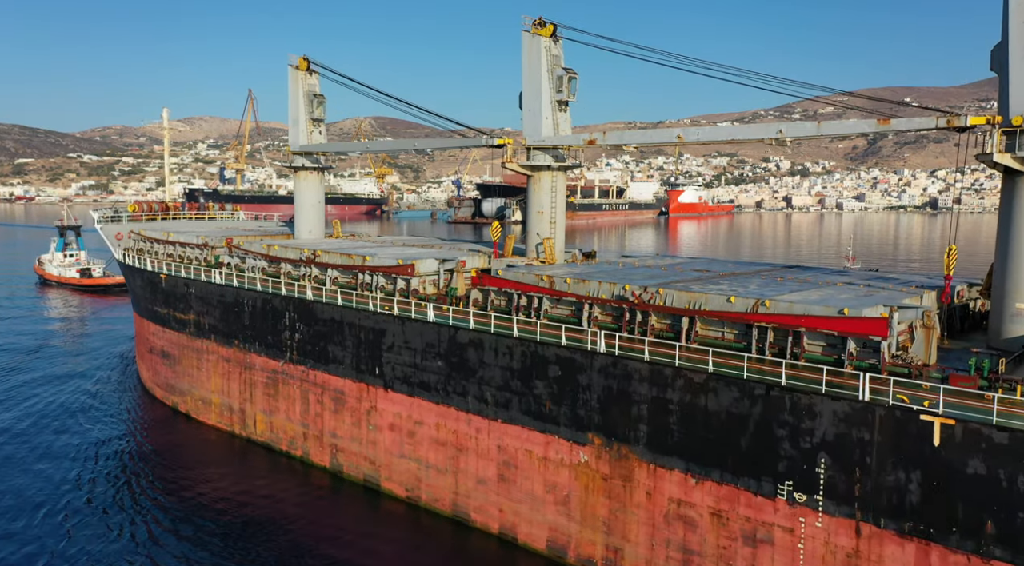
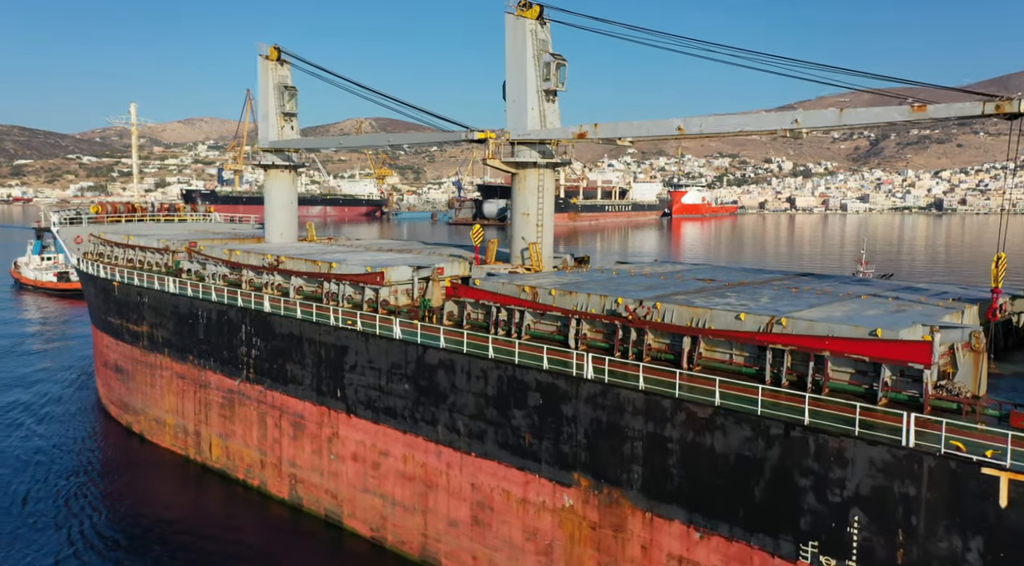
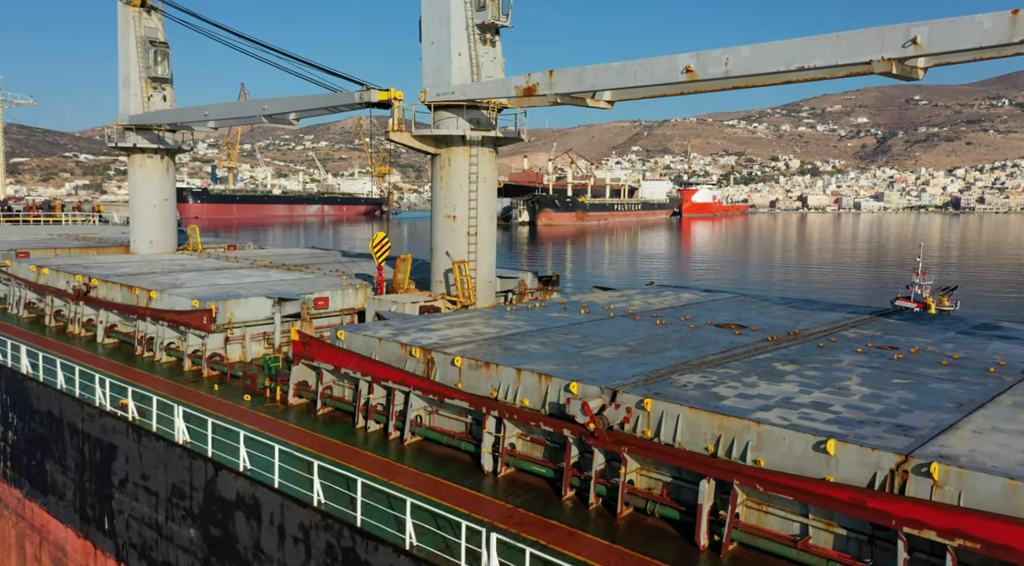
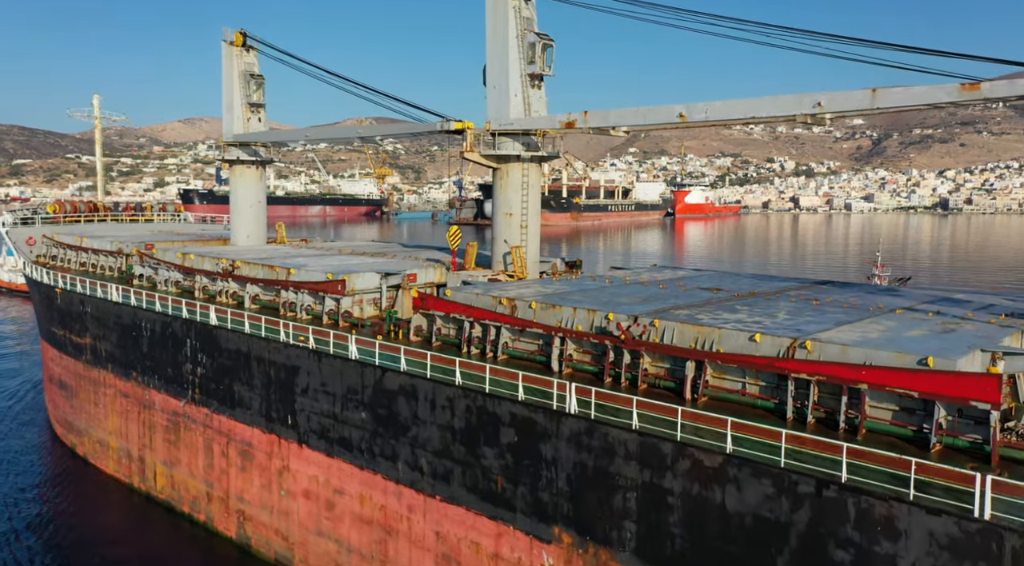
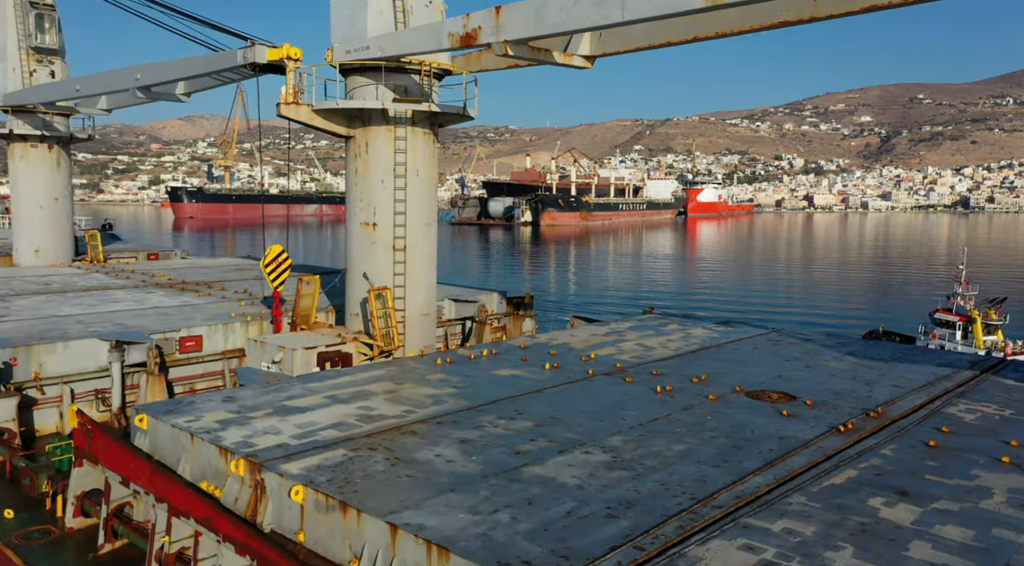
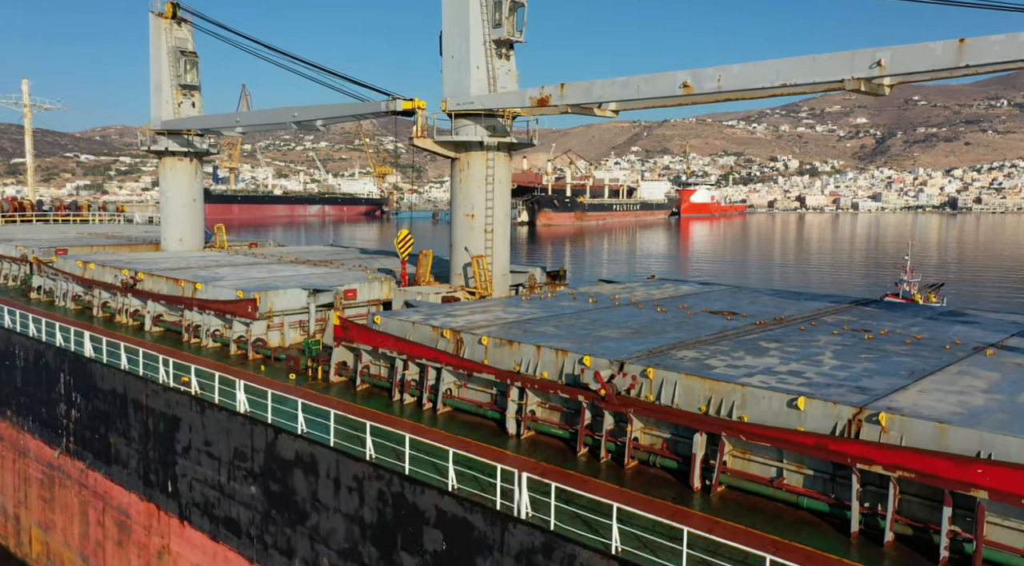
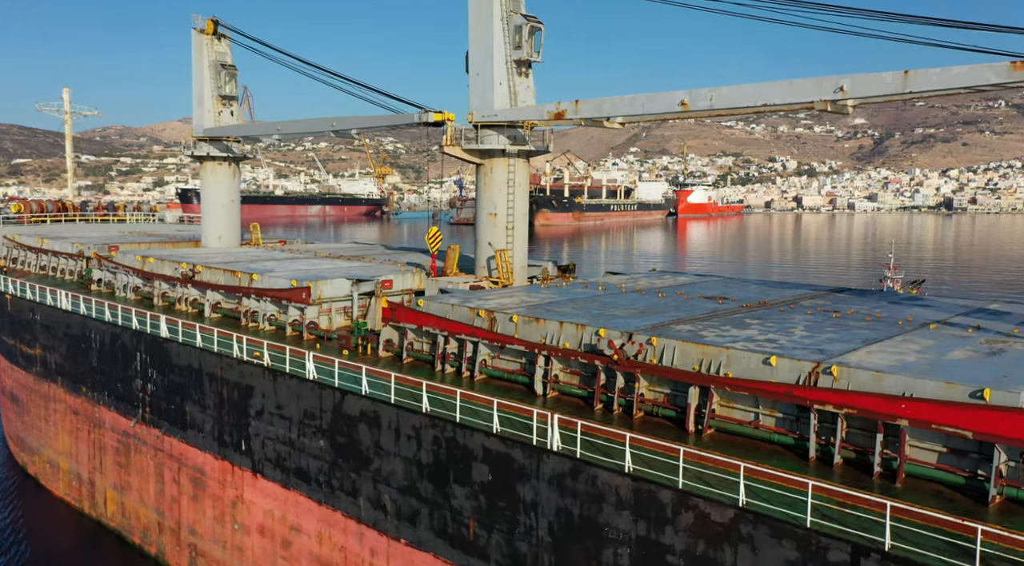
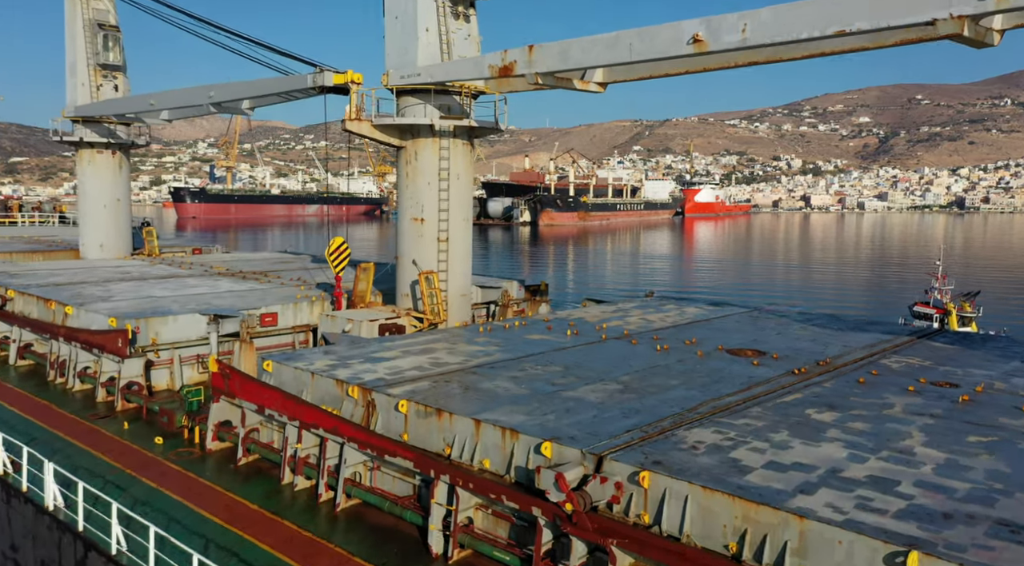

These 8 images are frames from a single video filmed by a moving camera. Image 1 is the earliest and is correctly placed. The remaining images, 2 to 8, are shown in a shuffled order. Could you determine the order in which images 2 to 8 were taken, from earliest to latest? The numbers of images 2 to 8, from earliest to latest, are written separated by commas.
2, 4, 7, 6, 3, 8, 5
